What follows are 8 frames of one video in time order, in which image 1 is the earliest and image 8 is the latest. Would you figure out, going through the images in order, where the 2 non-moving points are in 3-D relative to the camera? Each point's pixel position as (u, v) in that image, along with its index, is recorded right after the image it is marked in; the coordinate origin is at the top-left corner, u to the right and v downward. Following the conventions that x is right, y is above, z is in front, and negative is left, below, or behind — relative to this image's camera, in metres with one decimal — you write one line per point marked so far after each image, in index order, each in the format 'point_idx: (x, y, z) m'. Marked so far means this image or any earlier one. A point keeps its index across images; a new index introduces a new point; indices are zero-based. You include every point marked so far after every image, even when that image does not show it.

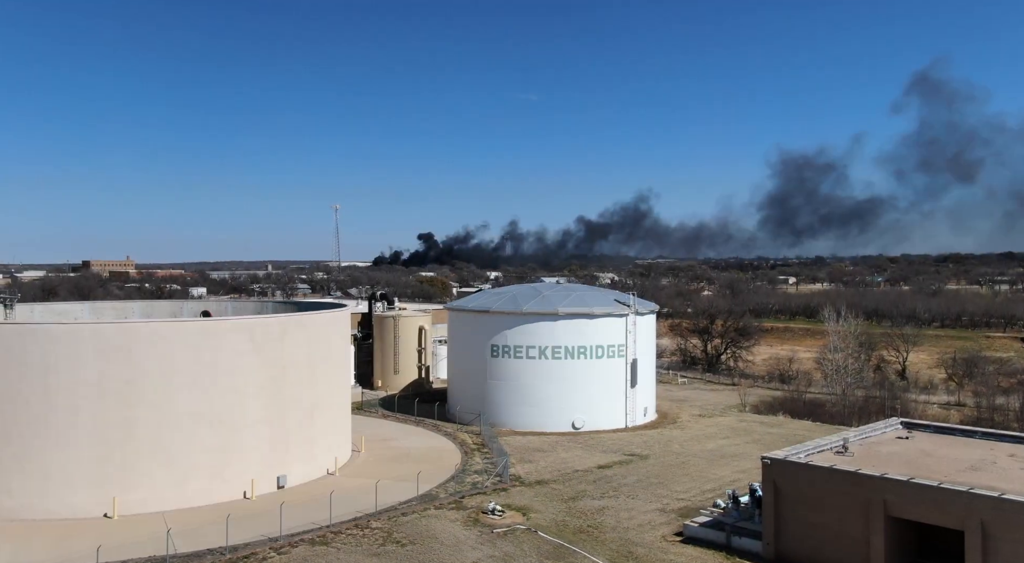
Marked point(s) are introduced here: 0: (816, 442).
0: (+5.2, -2.7, +16.1) m
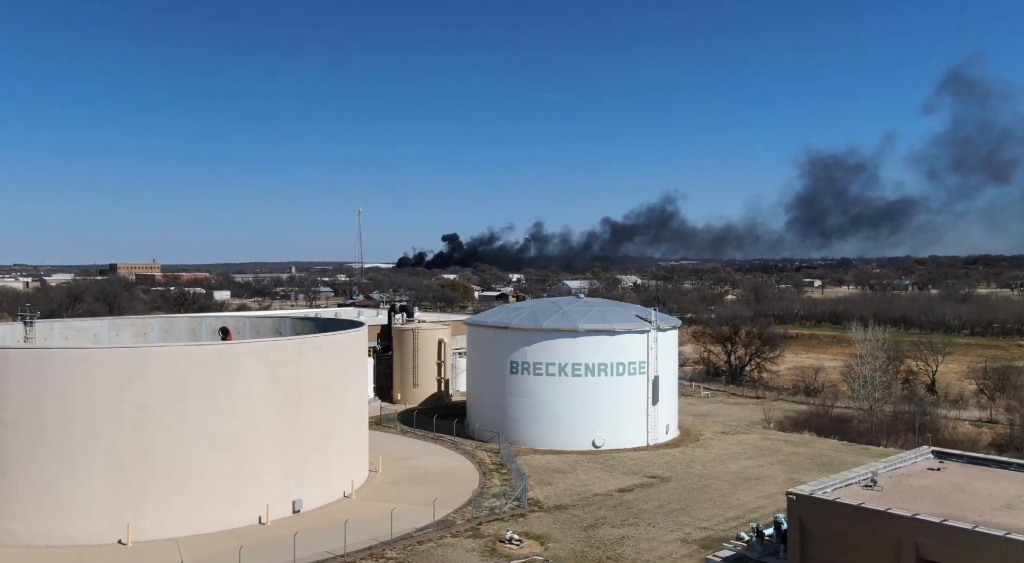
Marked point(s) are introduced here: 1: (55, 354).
0: (+5.4, -3.2, +15.6) m
1: (-9.2, -1.5, +19.2) m
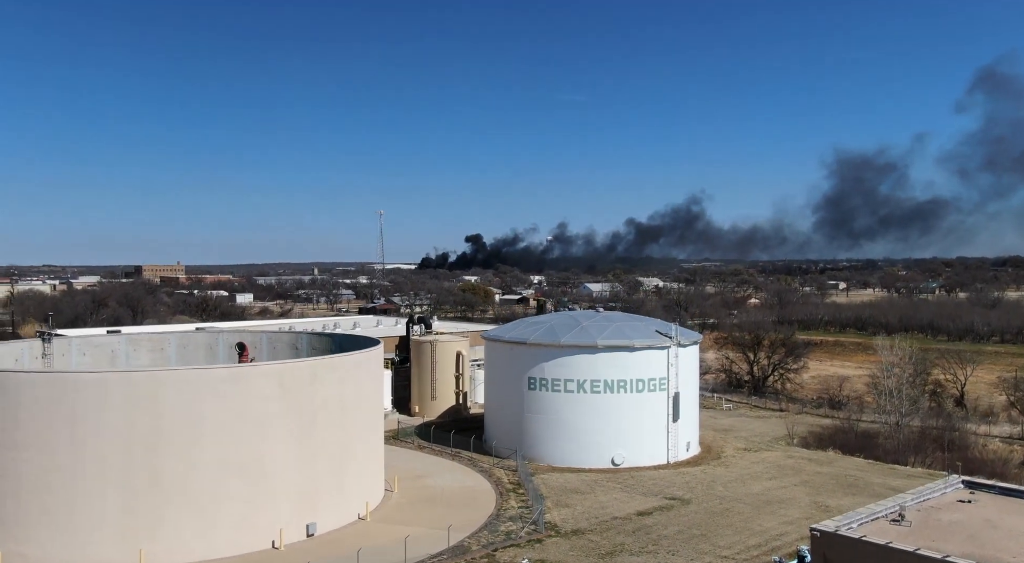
0: (+5.7, -3.6, +15.0) m
1: (-8.9, -1.9, +19.0) m
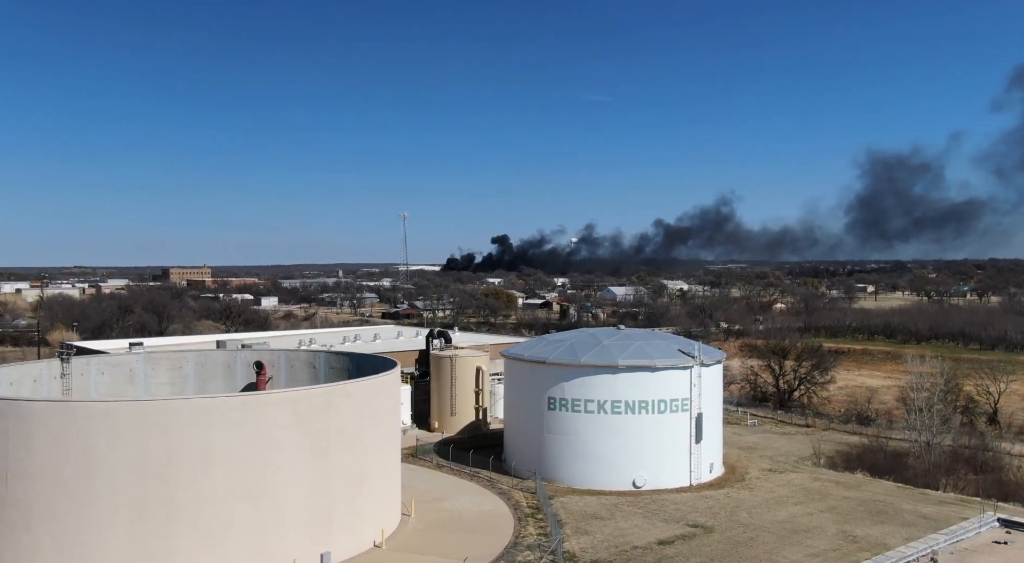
0: (+5.9, -4.1, +14.4) m
1: (-8.6, -2.5, +18.8) m
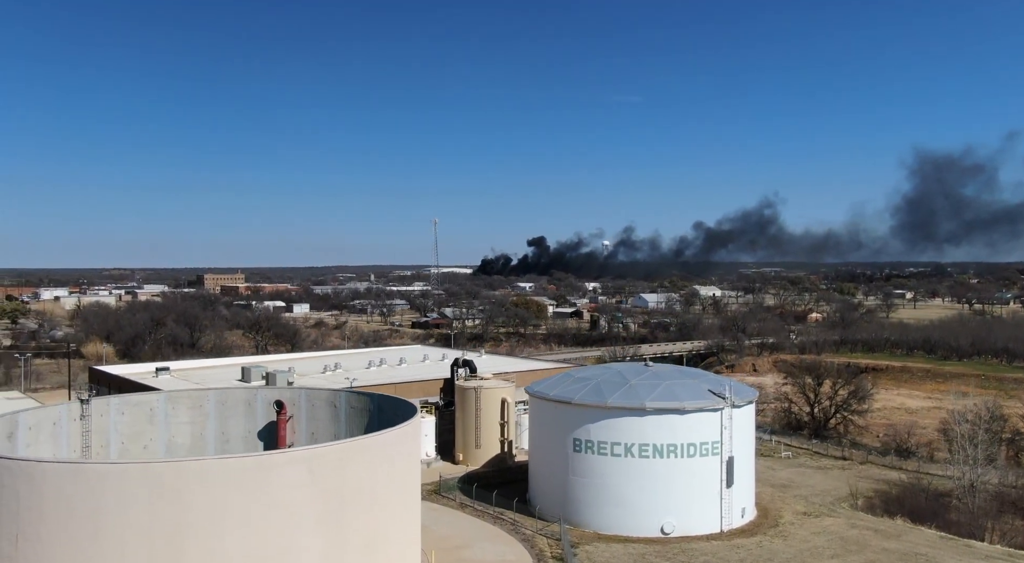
0: (+6.1, -5.2, +13.5) m
1: (-8.2, -3.6, +18.3) m
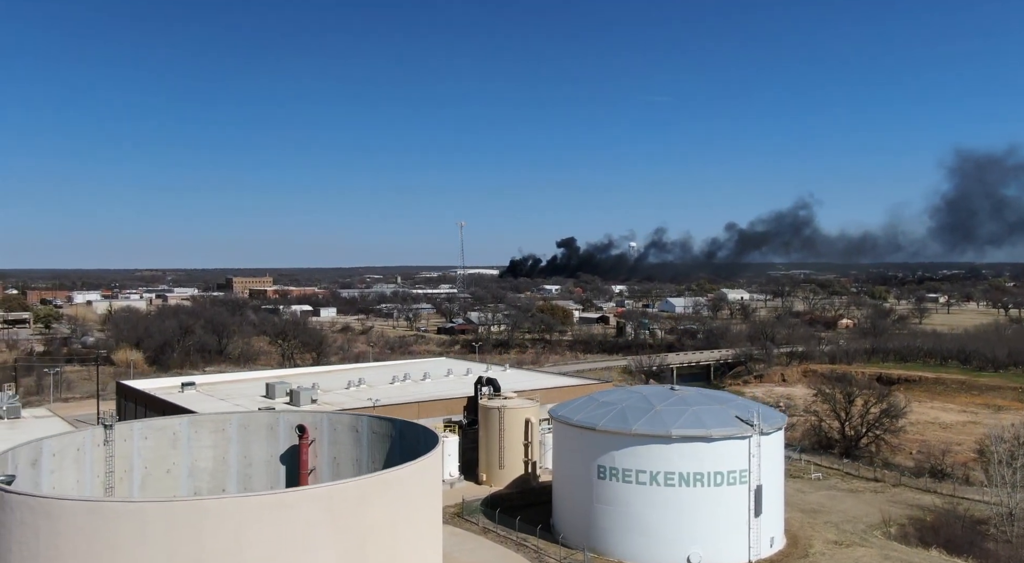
0: (+6.4, -5.8, +12.9) m
1: (-7.8, -4.3, +18.2) m
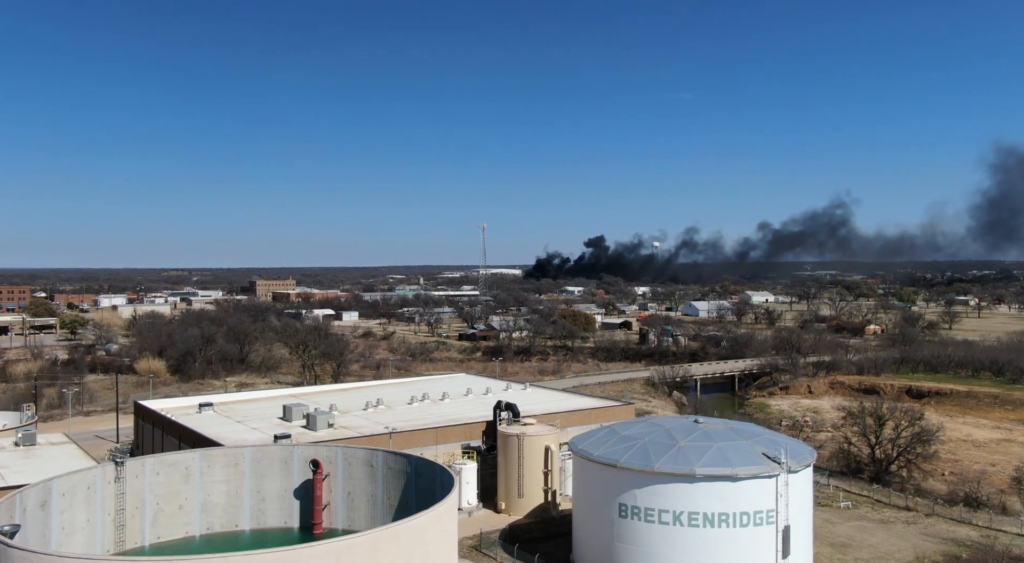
0: (+6.6, -6.7, +12.0) m
1: (-7.5, -5.3, +17.6) m
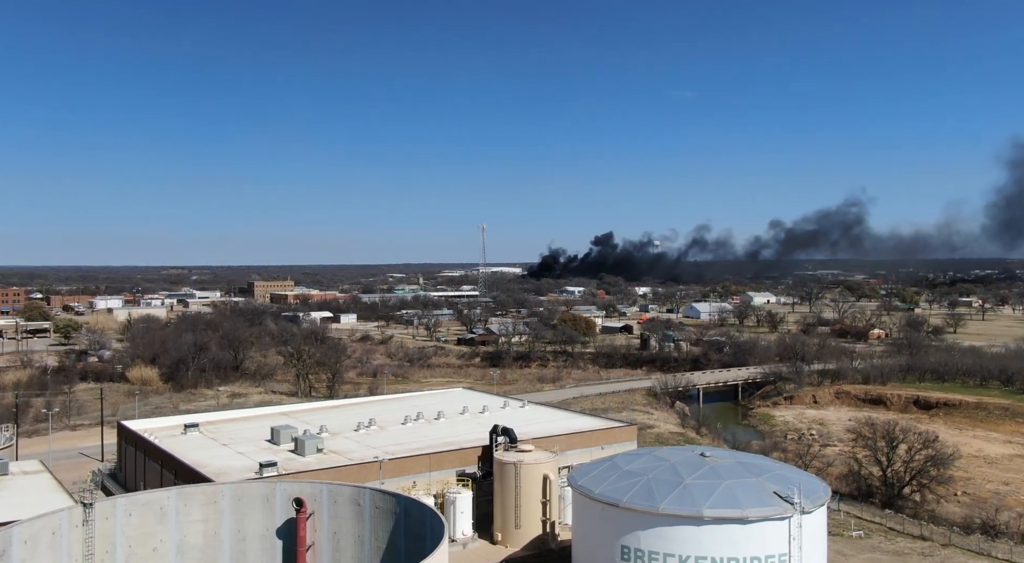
0: (+6.4, -7.4, +10.5) m
1: (-7.6, -6.1, +16.1) m
